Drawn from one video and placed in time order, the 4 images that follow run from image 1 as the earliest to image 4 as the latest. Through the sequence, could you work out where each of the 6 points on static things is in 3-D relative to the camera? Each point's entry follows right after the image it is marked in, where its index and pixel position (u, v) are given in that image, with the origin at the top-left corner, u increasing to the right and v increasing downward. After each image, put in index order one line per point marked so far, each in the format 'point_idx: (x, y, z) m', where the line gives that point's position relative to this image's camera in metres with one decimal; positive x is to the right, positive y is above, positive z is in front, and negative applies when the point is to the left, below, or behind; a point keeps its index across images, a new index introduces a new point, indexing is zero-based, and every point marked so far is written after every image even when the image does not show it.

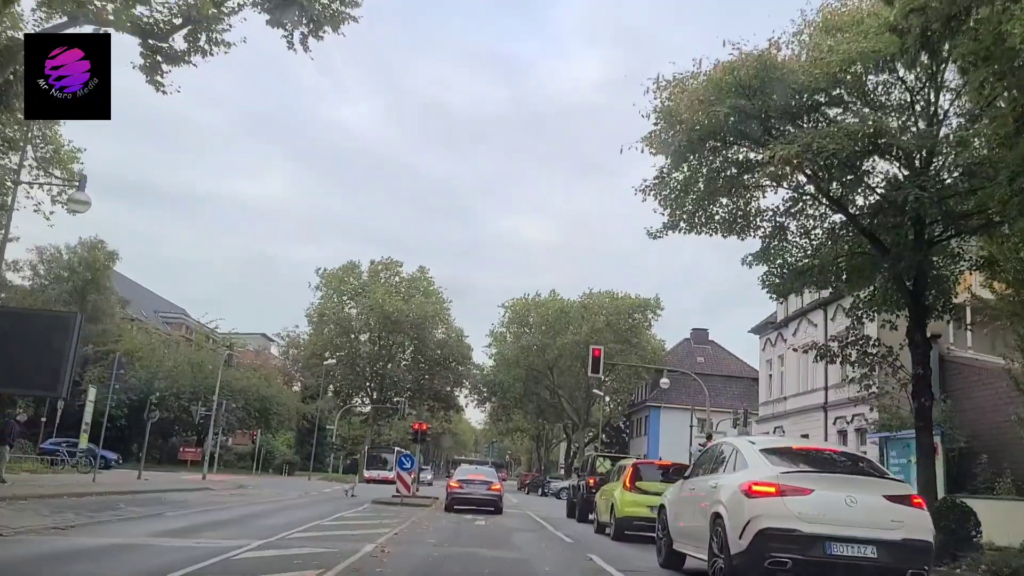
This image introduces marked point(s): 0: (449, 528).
0: (-1.3, -4.9, +18.1) m
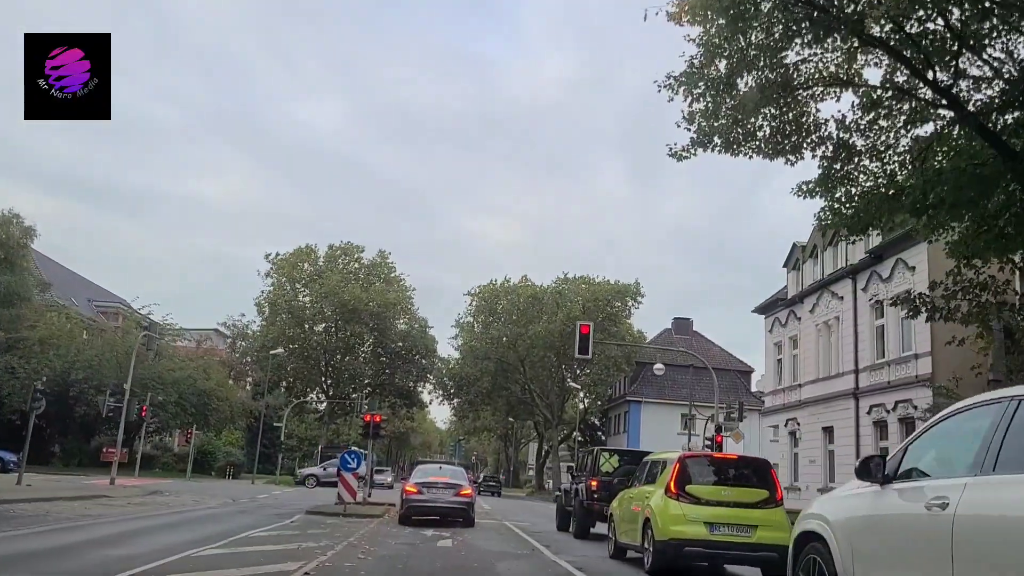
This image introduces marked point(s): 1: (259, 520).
0: (-1.6, -3.8, +12.8) m
1: (-5.6, -5.1, +19.5) m
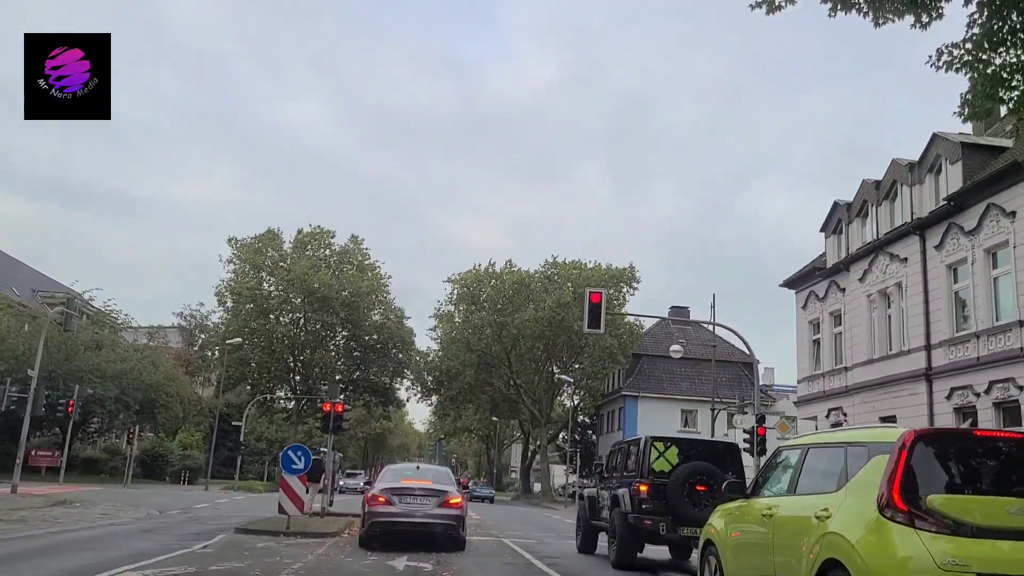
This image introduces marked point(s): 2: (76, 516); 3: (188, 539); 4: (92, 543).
0: (-1.3, -2.8, +7.6) m
1: (-5.5, -4.0, +14.2) m
2: (-9.0, -4.8, +18.4) m
3: (-5.1, -4.0, +14.0) m
4: (-6.5, -4.0, +13.7) m
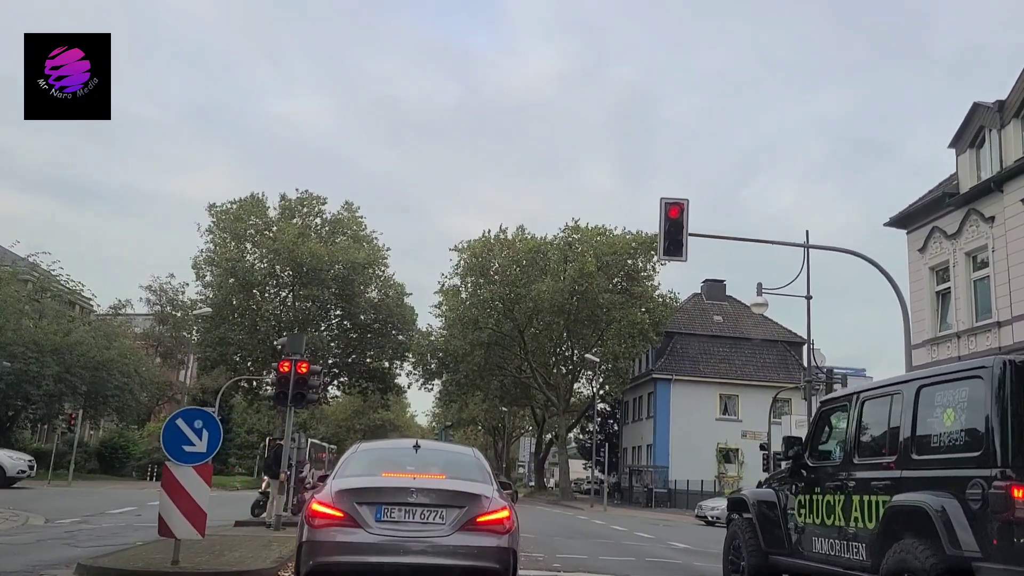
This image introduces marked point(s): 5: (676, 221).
0: (-0.6, -1.3, +0.9) m
1: (-4.8, -2.5, +7.5) m
2: (-8.3, -3.3, +11.7) m
3: (-4.4, -2.5, +7.3) m
4: (-5.8, -2.5, +6.9) m
5: (+2.8, +1.1, +15.3) m
